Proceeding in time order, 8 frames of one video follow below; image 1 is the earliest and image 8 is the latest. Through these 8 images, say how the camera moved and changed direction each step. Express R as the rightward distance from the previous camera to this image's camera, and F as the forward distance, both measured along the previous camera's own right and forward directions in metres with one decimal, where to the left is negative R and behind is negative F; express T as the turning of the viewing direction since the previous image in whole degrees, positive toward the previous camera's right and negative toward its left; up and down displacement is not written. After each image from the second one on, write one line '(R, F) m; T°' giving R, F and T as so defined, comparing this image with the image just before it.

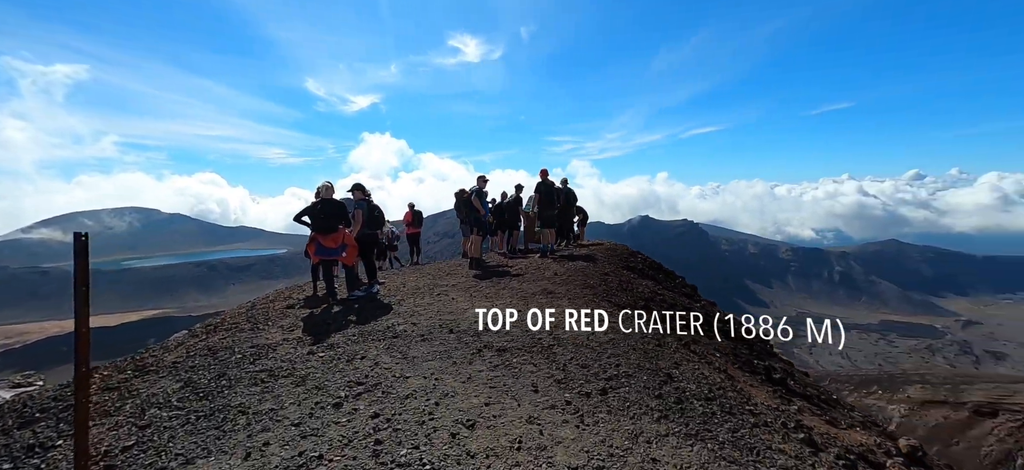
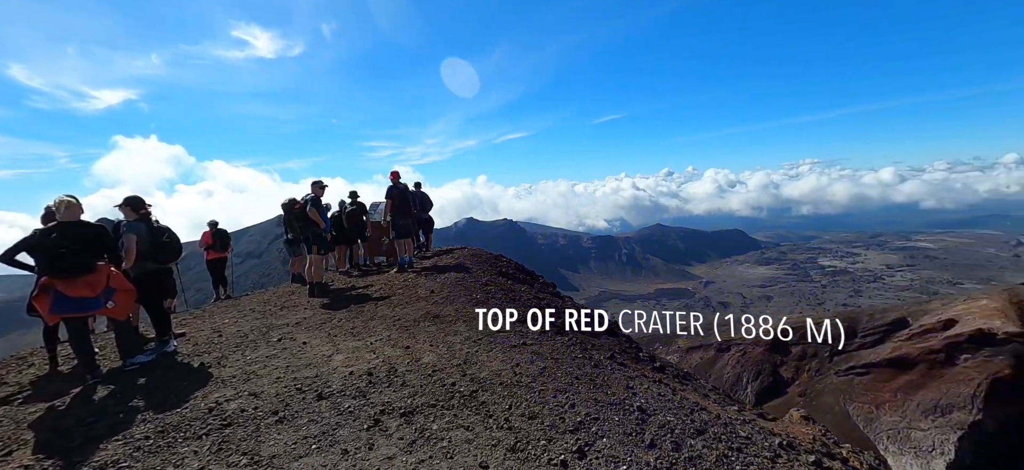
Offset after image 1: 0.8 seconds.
(-0.4, +0.8) m; +22°
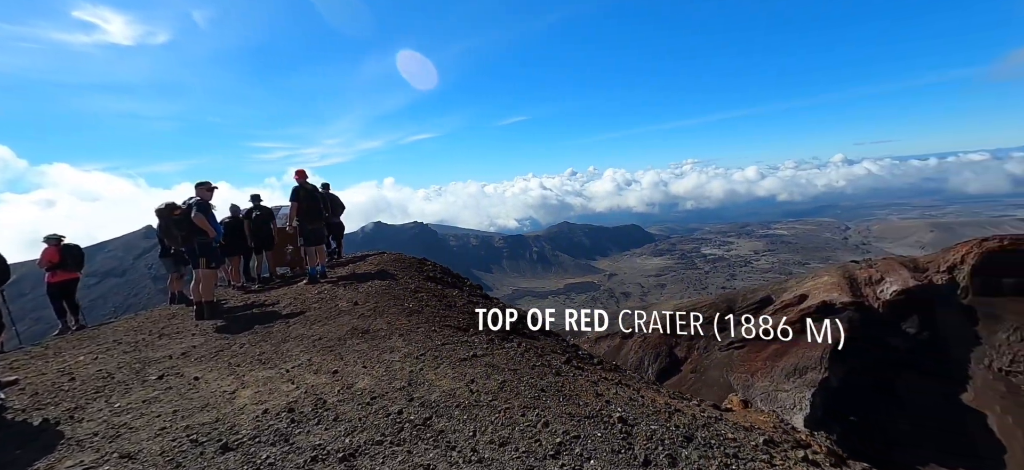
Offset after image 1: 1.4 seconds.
(-0.2, +0.3) m; +11°
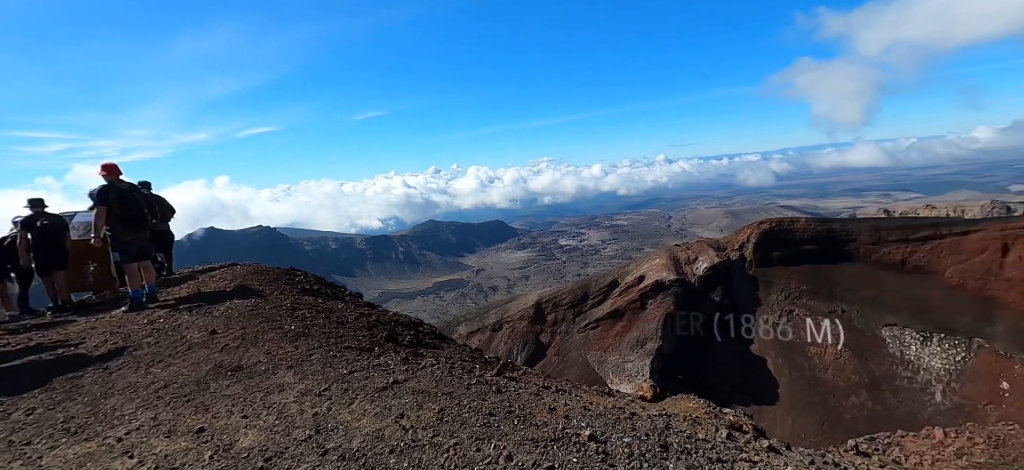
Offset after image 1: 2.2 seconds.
(-0.3, +0.4) m; +17°
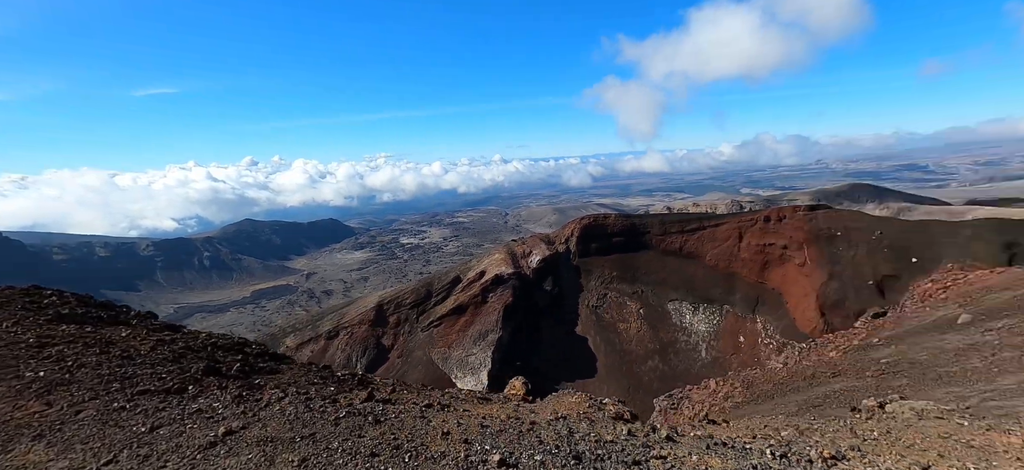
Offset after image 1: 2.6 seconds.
(-0.1, +0.3) m; +20°
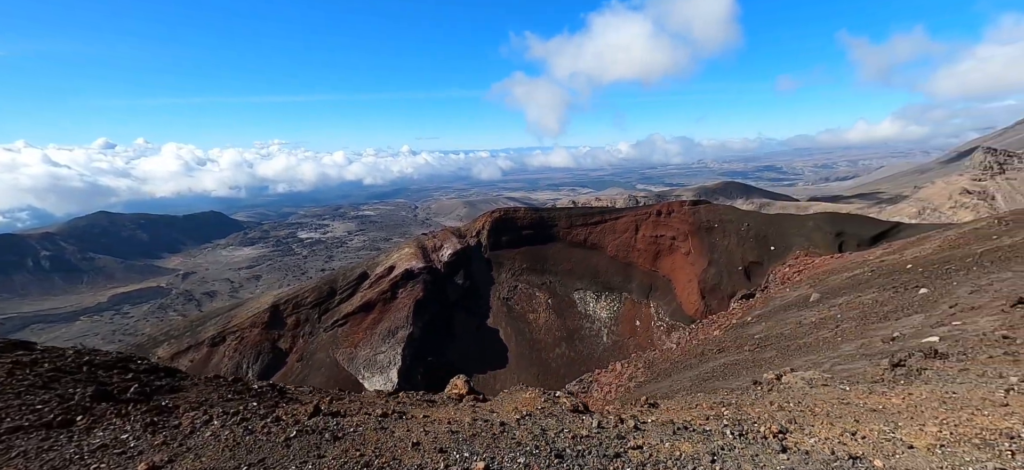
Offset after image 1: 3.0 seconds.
(-0.2, +0.1) m; +11°
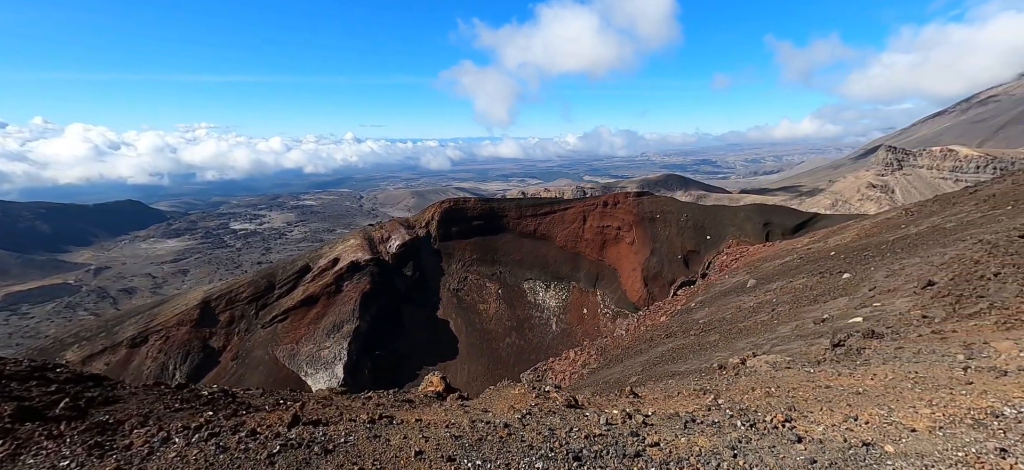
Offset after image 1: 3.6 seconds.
(-0.3, 0.0) m; +6°
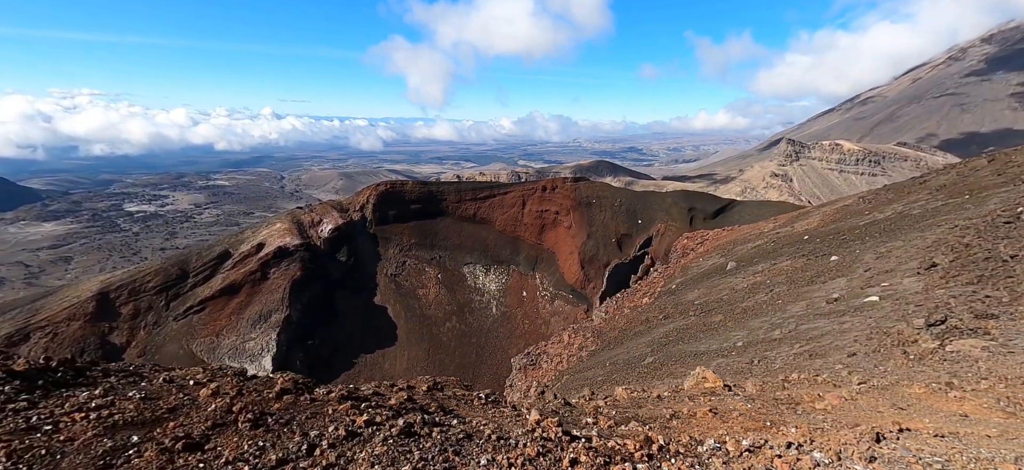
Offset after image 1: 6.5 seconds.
(-3.1, +0.7) m; +9°
